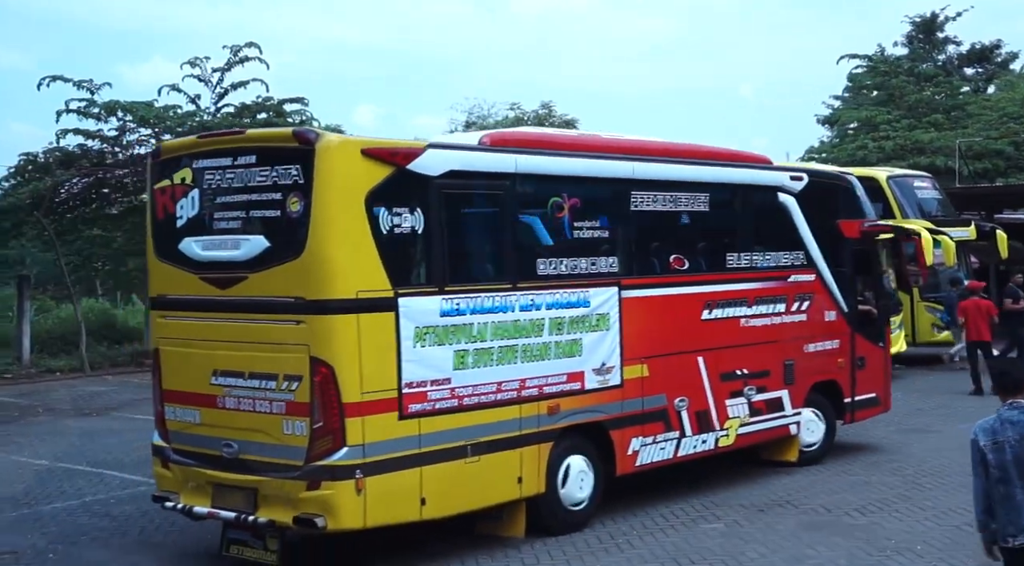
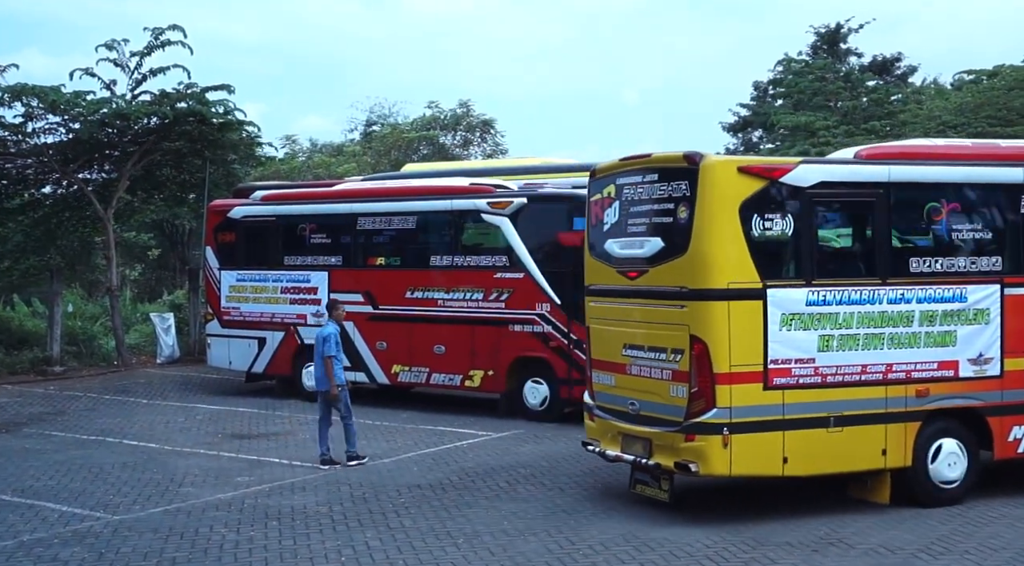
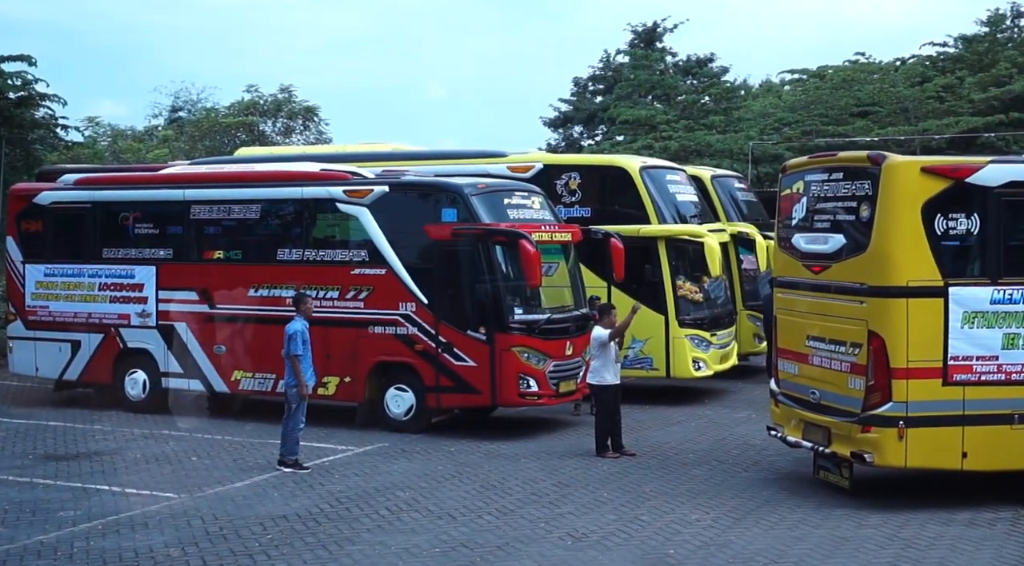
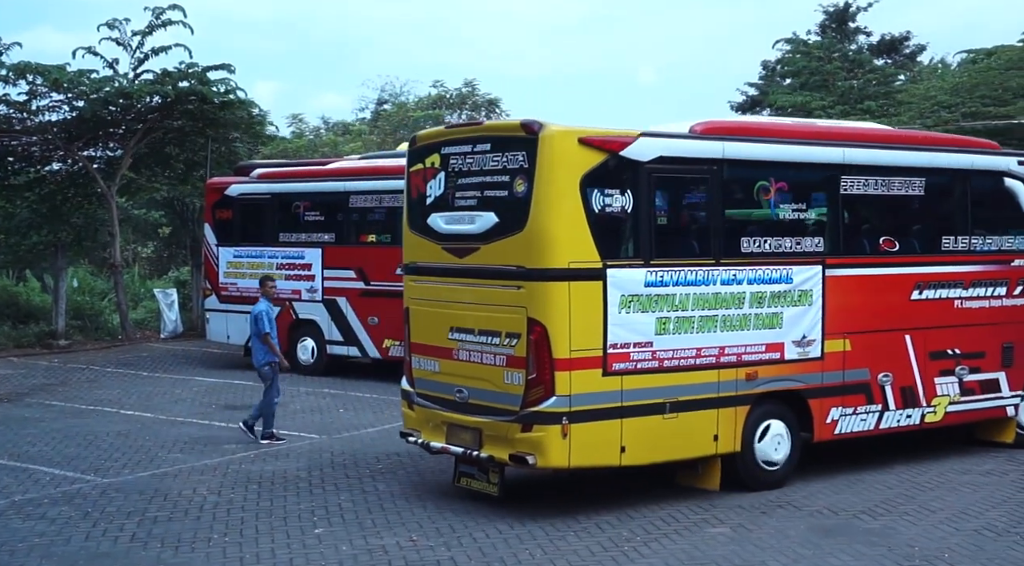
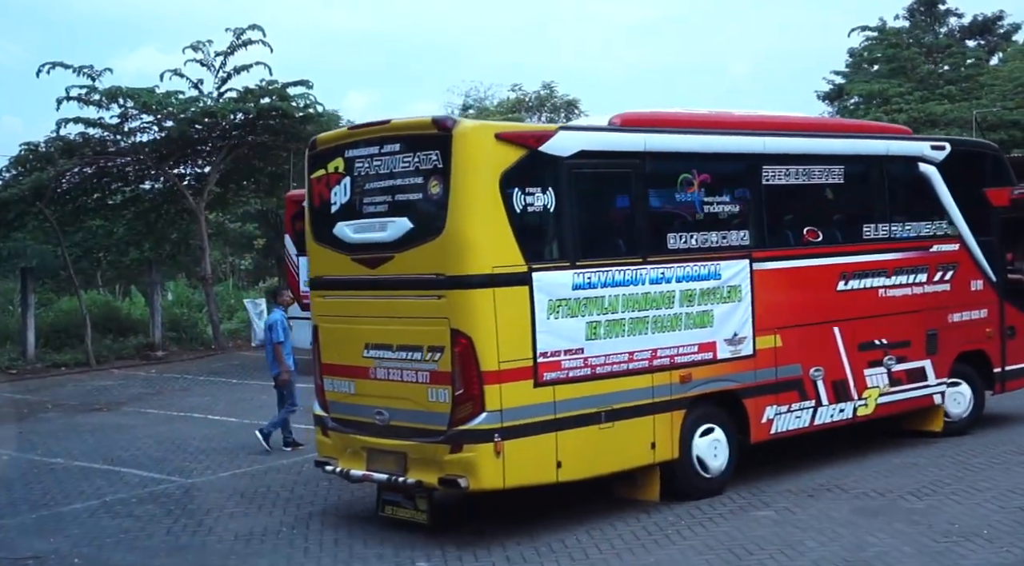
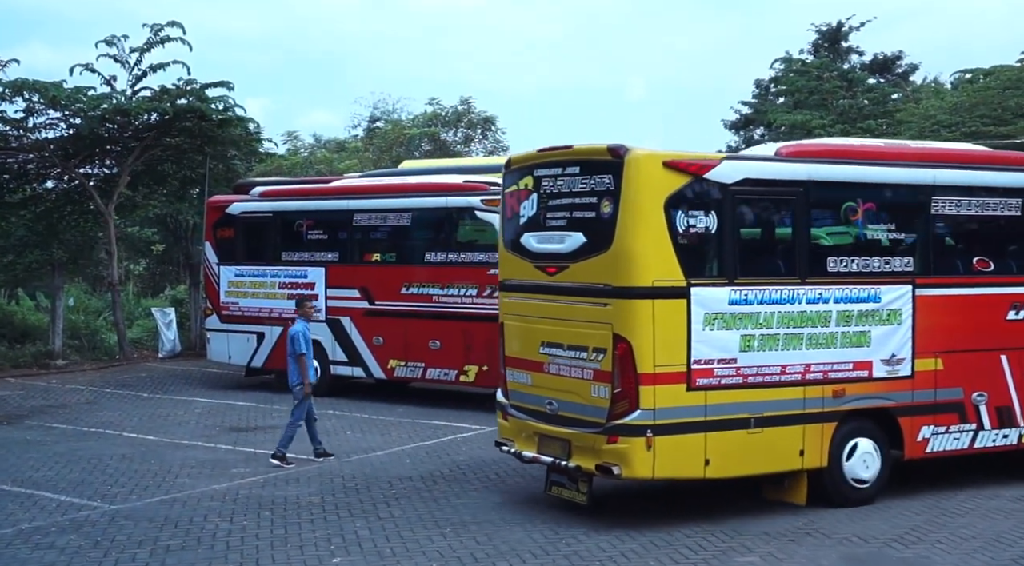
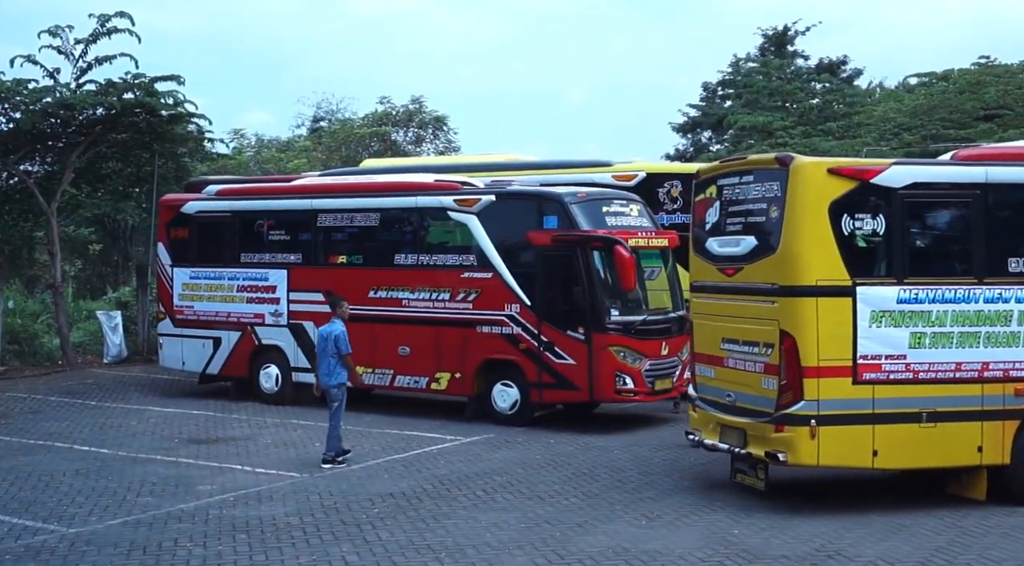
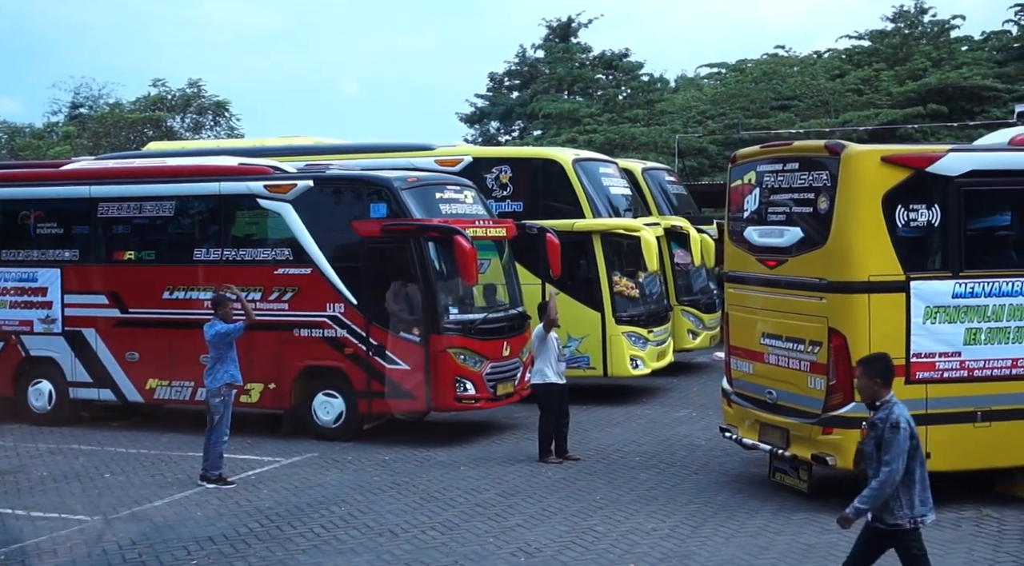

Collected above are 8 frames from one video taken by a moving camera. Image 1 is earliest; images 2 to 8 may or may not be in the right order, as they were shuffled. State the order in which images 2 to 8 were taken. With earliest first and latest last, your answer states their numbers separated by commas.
5, 4, 6, 2, 7, 3, 8
